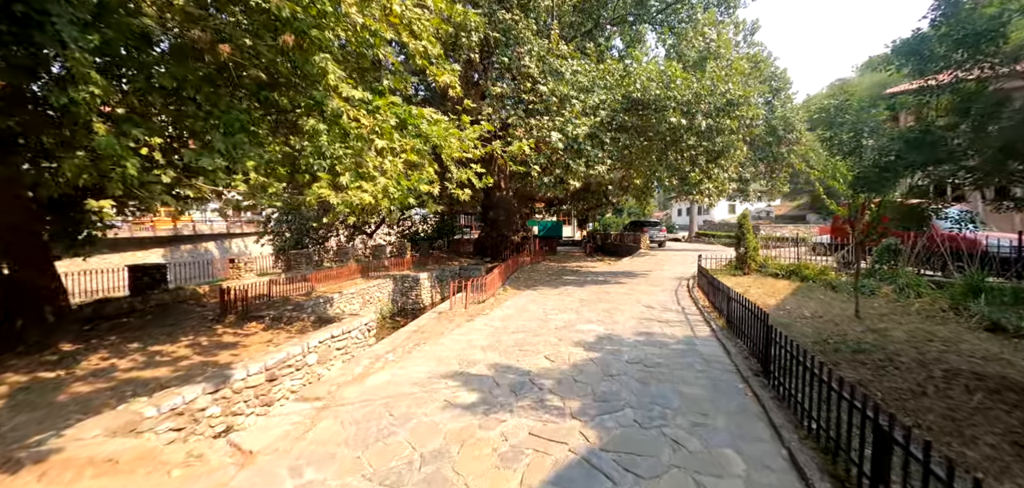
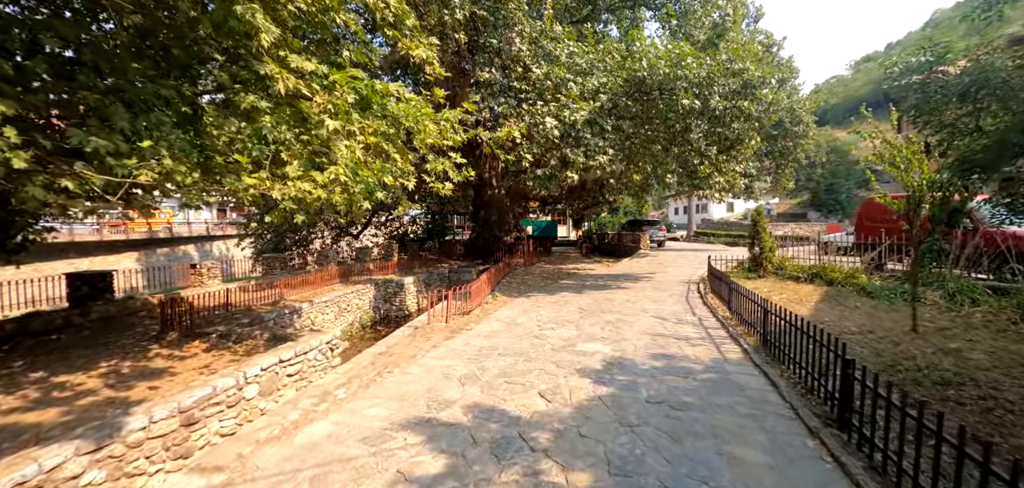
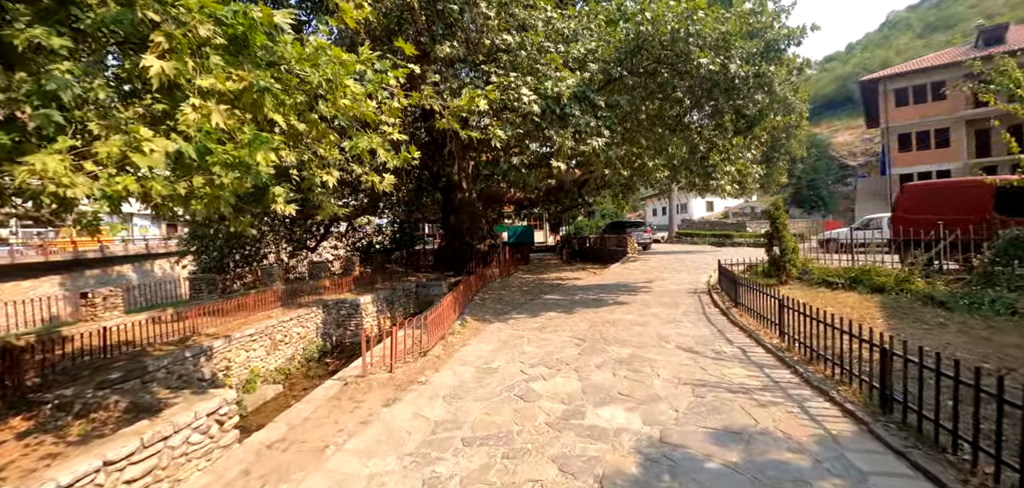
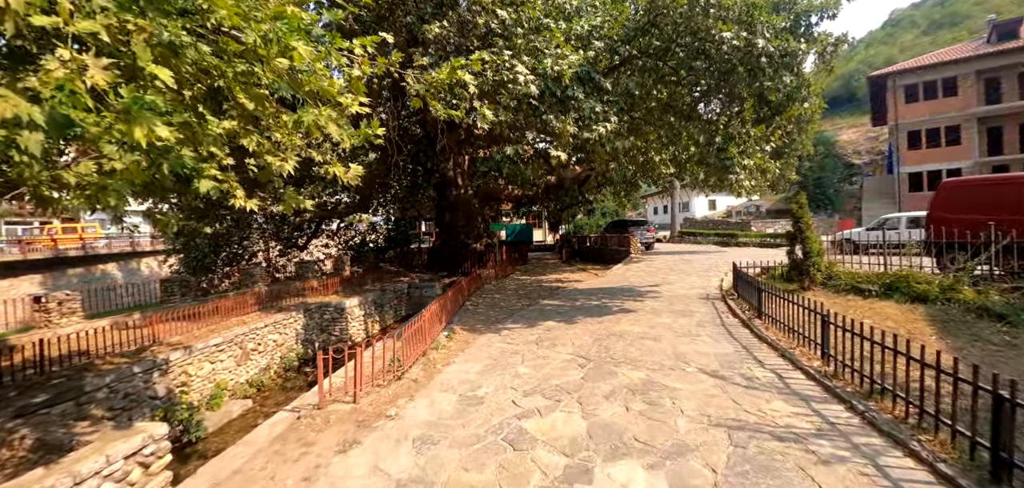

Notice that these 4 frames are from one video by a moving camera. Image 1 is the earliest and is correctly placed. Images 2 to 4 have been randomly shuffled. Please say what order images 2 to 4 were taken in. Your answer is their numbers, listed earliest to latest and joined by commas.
2, 3, 4
